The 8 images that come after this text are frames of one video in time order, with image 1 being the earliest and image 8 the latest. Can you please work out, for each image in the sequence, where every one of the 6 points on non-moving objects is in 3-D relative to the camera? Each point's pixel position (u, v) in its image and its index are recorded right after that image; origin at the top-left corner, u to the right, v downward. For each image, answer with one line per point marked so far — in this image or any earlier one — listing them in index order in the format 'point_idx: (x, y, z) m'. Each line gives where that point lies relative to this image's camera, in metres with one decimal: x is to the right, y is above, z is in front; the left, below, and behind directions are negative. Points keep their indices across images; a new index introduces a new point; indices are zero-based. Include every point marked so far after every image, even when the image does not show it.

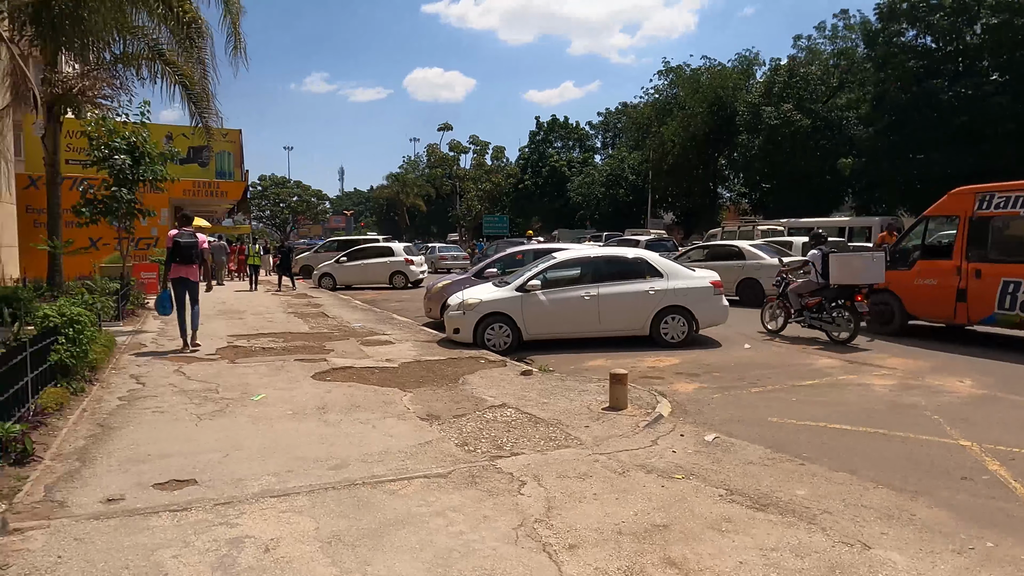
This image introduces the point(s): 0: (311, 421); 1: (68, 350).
0: (-1.8, -1.2, +6.1) m
1: (-4.6, -0.6, +6.9) m
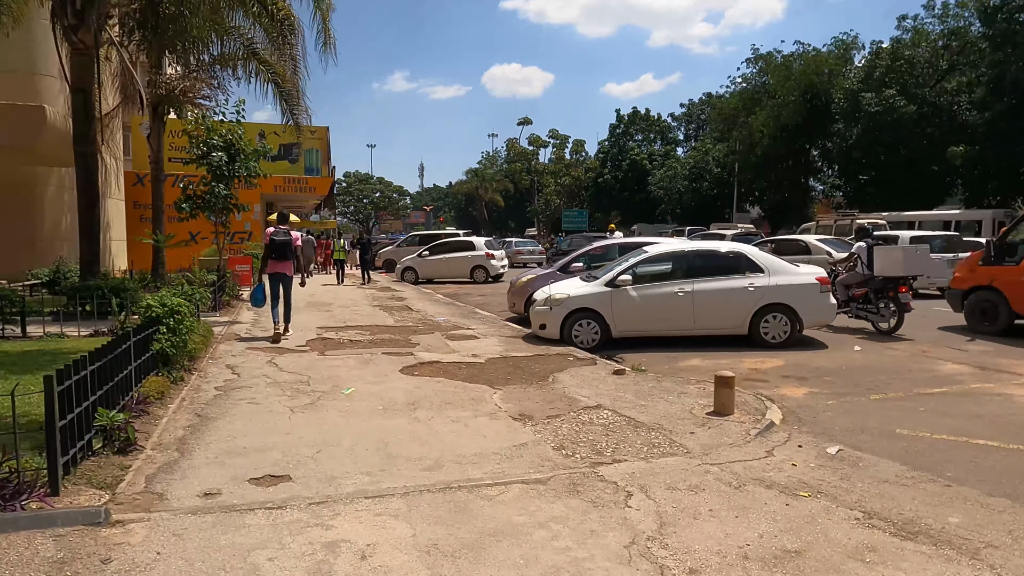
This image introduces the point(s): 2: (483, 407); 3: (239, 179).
0: (-1.0, -1.2, +5.9) m
1: (-3.6, -0.6, +7.0) m
2: (-0.3, -1.1, +6.3) m
3: (-7.8, +3.1, +19.0) m
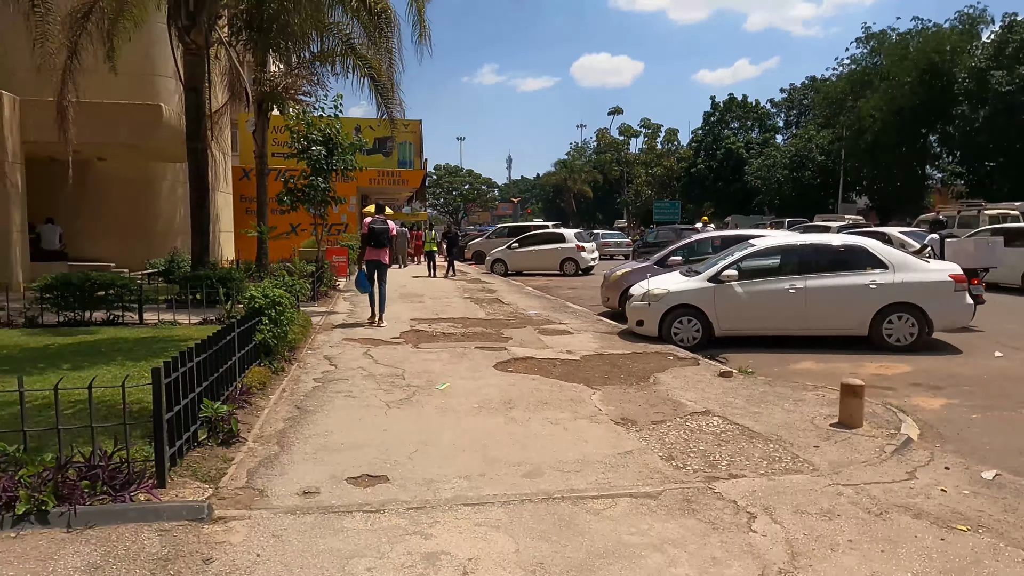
0: (-0.1, -1.1, +5.7) m
1: (-2.6, -0.5, +7.1) m
2: (+0.6, -1.1, +6.0) m
3: (-5.1, +3.4, +19.5) m
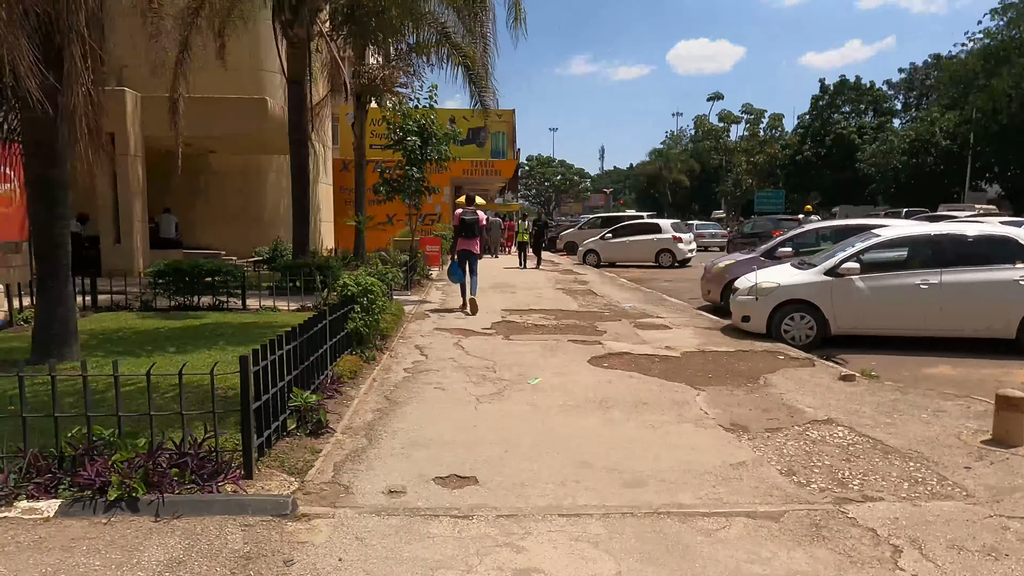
0: (+0.7, -1.0, +5.3) m
1: (-1.6, -0.3, +7.1) m
2: (+1.4, -1.0, +5.5) m
3: (-2.4, +3.7, +19.6) m
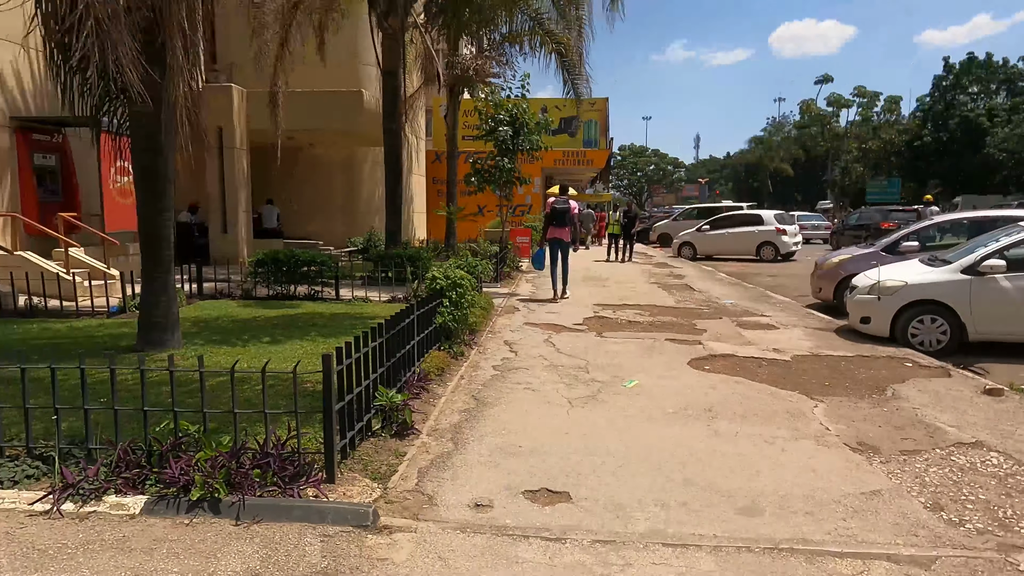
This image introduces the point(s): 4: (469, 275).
0: (+1.4, -1.0, +4.9) m
1: (-0.6, -0.3, +6.9) m
2: (+2.1, -1.0, +4.9) m
3: (+0.3, +3.9, +19.3) m
4: (-0.5, +0.2, +7.8) m
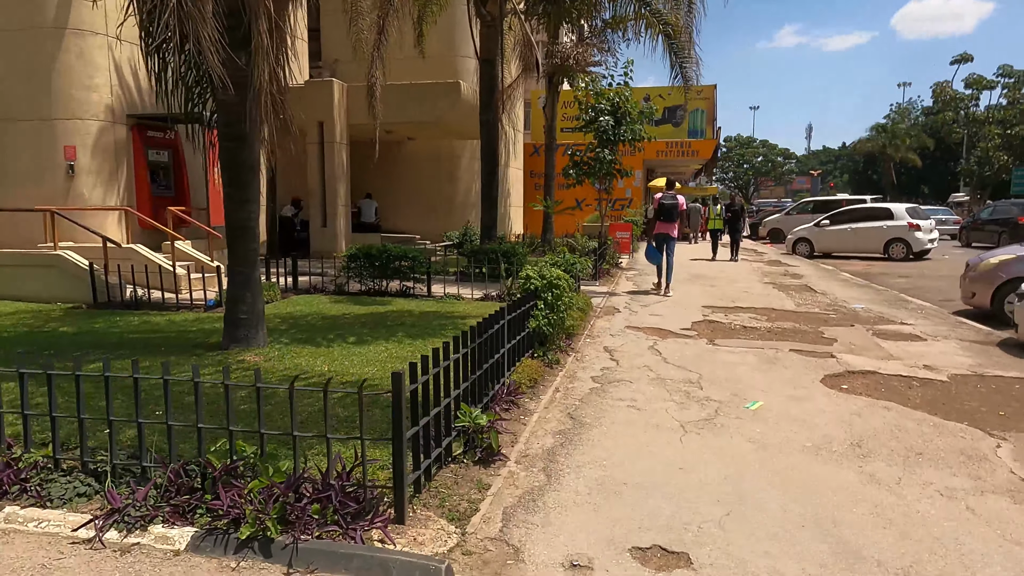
0: (+2.0, -1.1, +4.0) m
1: (+0.3, -0.3, +6.2) m
2: (+2.8, -1.1, +3.9) m
3: (+3.1, +4.0, +18.4) m
4: (+0.6, +0.2, +7.1) m
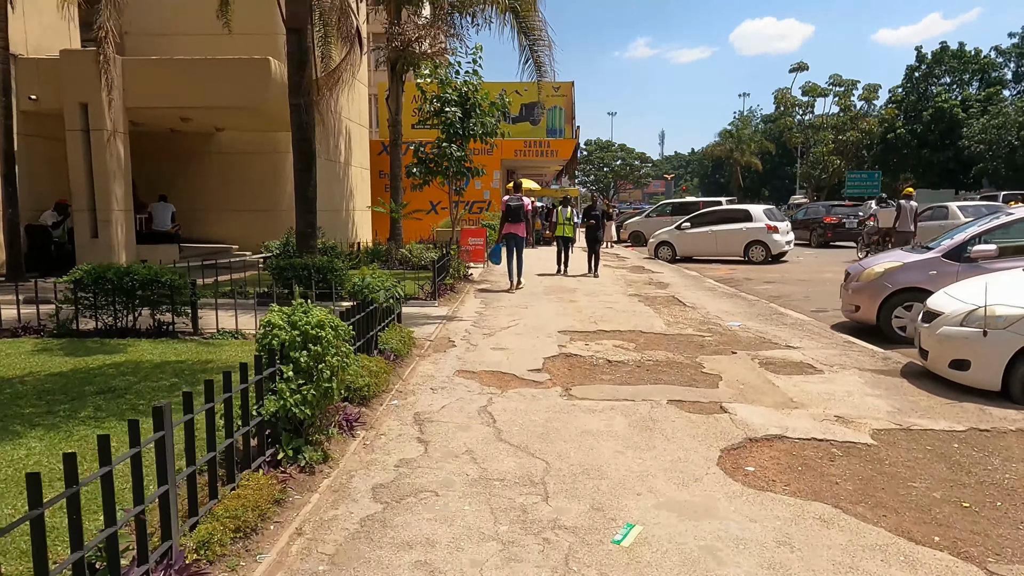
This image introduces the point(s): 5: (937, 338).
0: (+0.9, -1.3, +1.9) m
1: (-1.2, -0.6, +3.8) m
2: (+1.7, -1.3, +2.0) m
3: (-0.9, +3.7, +16.3) m
4: (-1.1, -0.2, +4.8) m
5: (+3.8, -0.4, +5.9) m
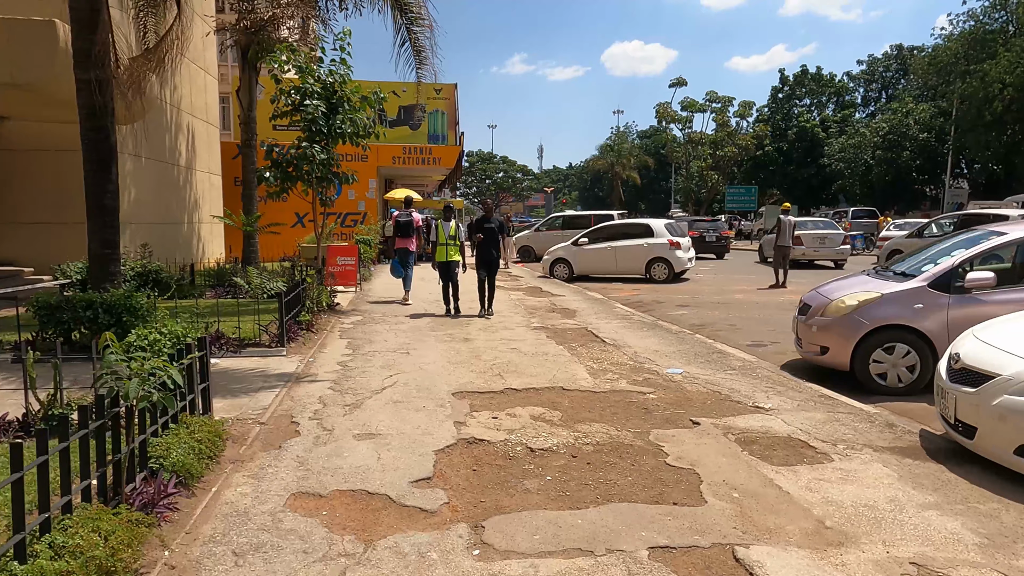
0: (+0.9, -1.6, -0.3) m
1: (-1.5, -0.9, +1.2) m
2: (+1.7, -1.6, -0.1) m
3: (-3.5, +3.1, +13.6) m
4: (-1.6, -0.5, +2.2) m
5: (+3.0, -0.8, +4.1) m
